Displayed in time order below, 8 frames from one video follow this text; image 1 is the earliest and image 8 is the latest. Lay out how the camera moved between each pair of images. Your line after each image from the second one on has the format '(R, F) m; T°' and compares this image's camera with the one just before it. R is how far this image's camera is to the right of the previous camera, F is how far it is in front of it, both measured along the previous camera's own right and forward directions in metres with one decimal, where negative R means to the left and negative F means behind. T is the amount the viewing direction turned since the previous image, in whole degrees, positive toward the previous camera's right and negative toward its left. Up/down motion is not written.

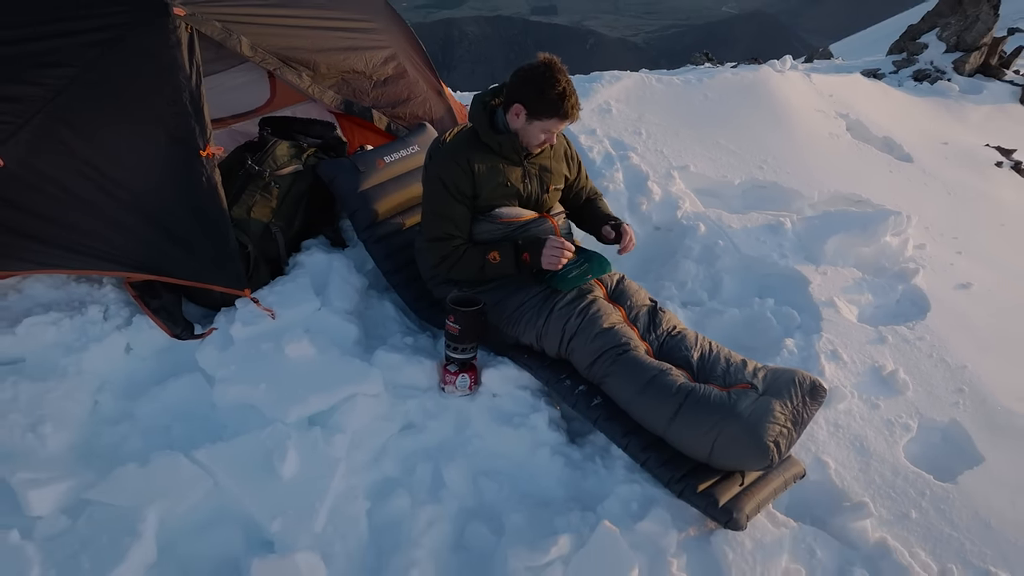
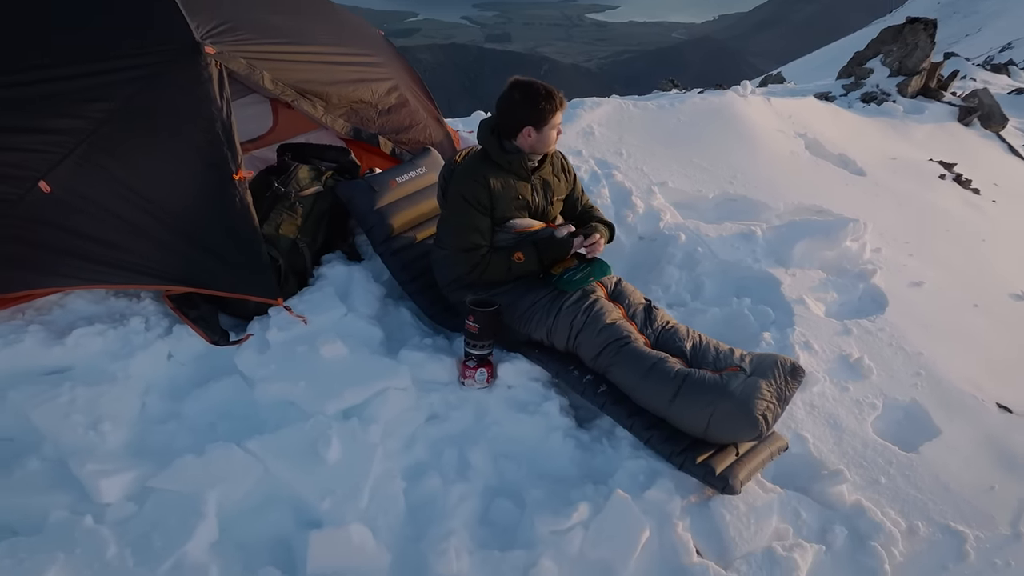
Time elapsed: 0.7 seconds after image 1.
(-0.2, -0.3) m; +3°
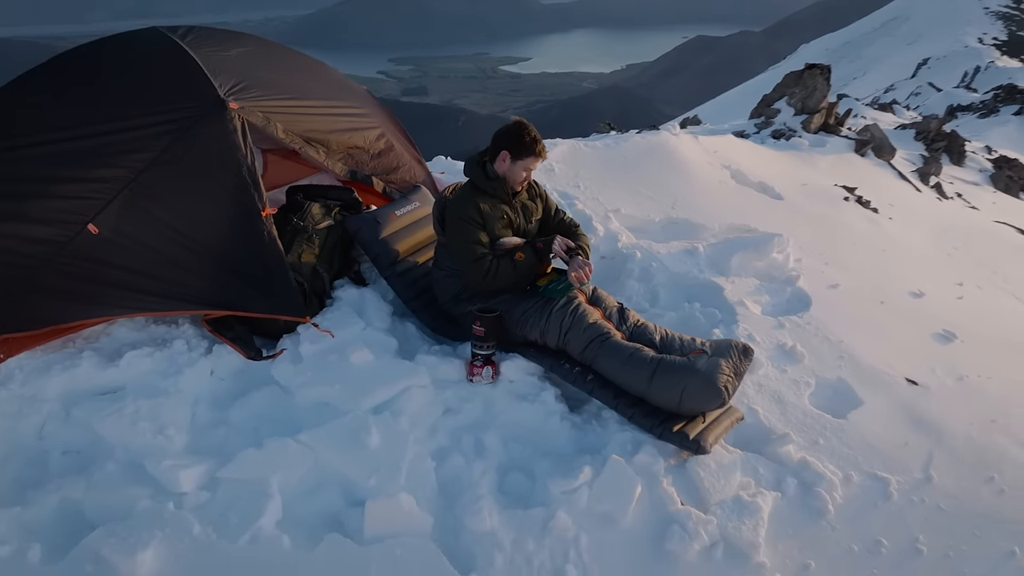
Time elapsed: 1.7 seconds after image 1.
(-0.4, -0.6) m; +5°
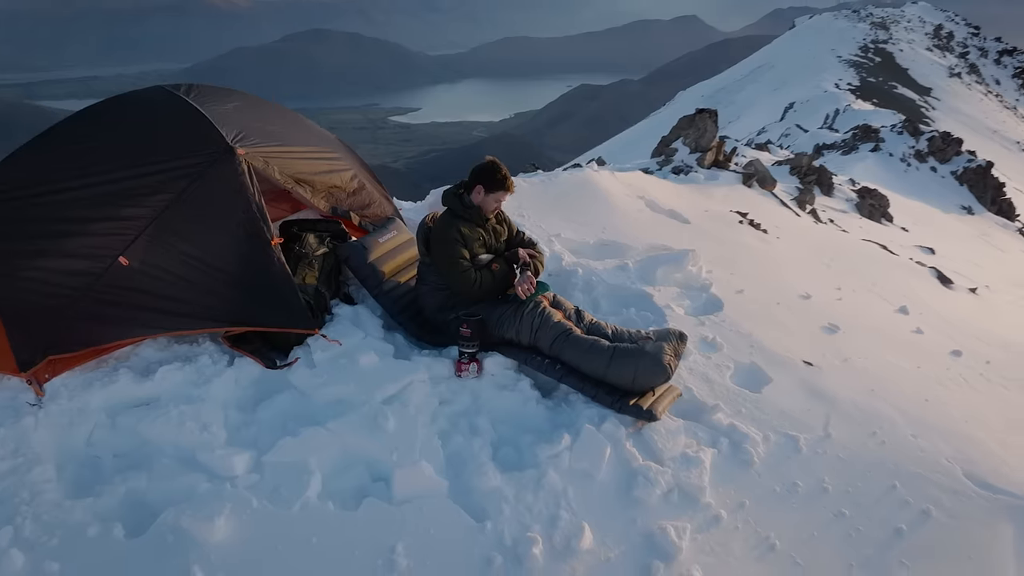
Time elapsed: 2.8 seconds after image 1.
(-0.5, -0.8) m; +7°
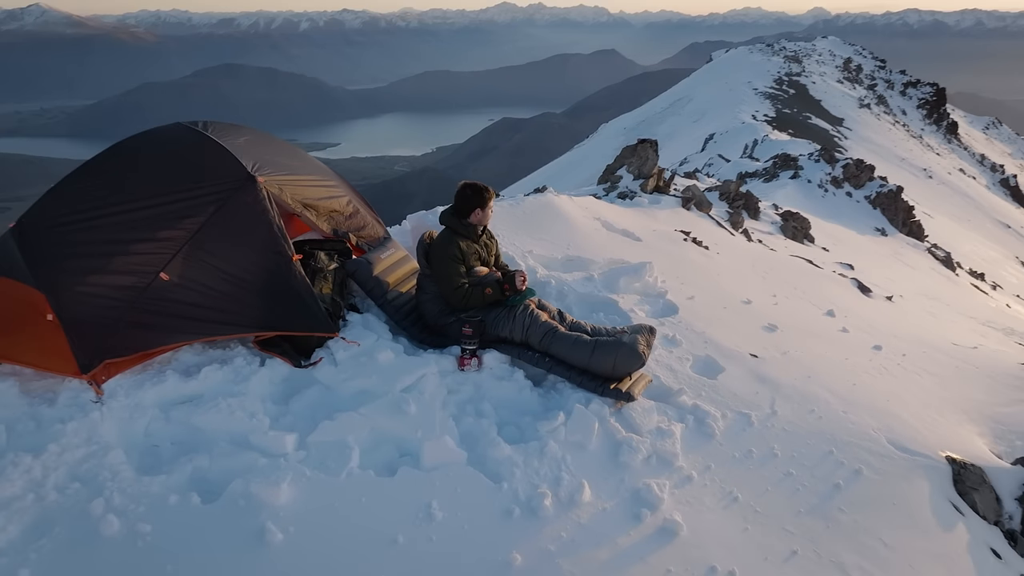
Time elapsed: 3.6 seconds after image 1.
(-0.4, -0.7) m; +5°
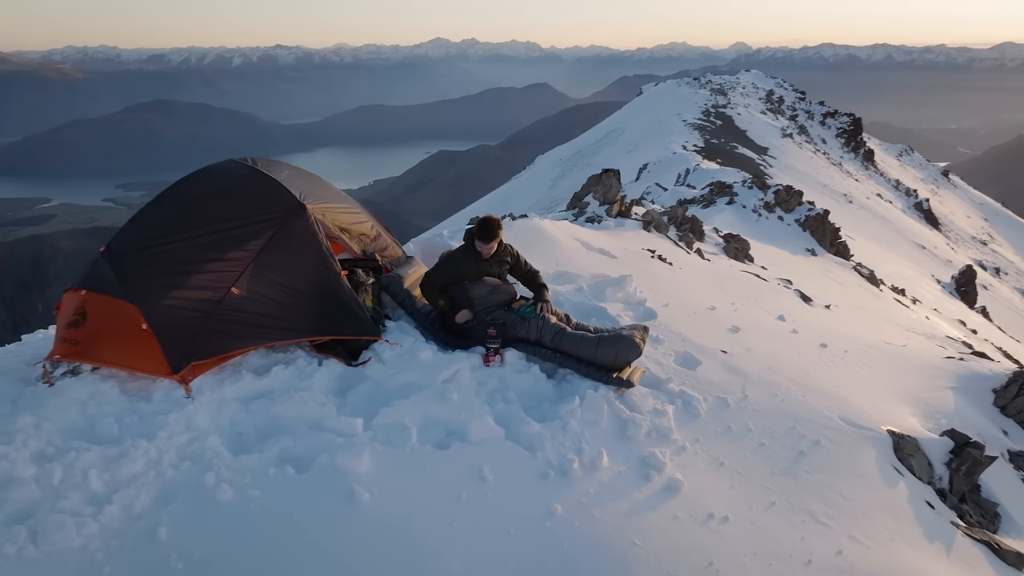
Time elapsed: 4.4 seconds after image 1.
(-0.6, -0.9) m; +4°
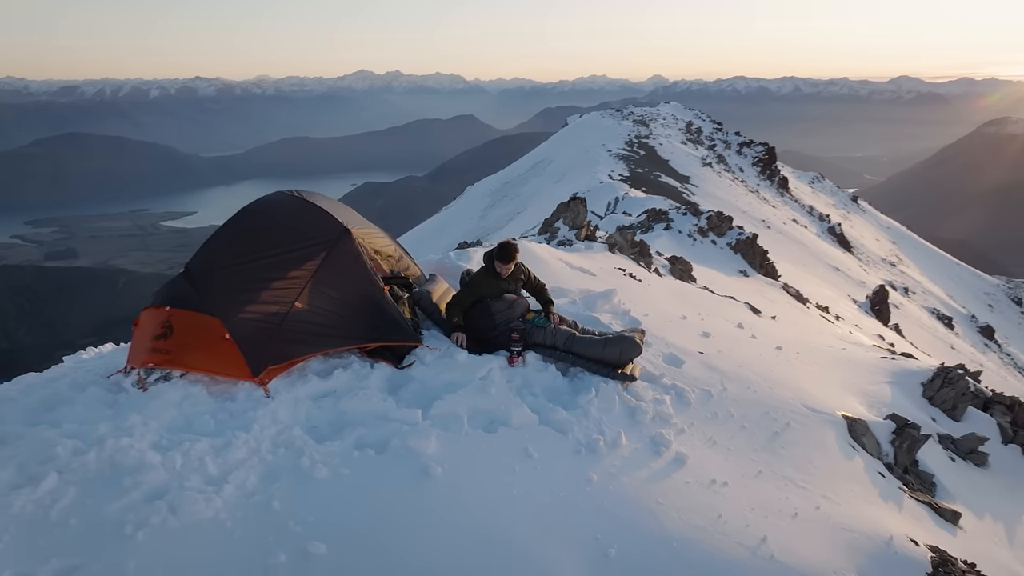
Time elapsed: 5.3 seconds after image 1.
(-0.8, -1.0) m; +5°
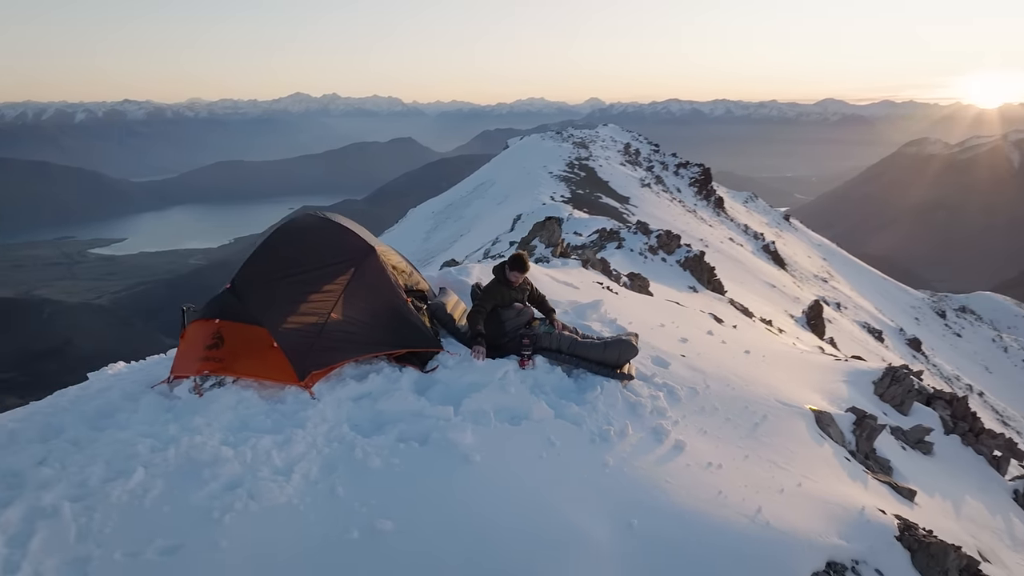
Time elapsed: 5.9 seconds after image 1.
(-0.7, -0.8) m; +4°
